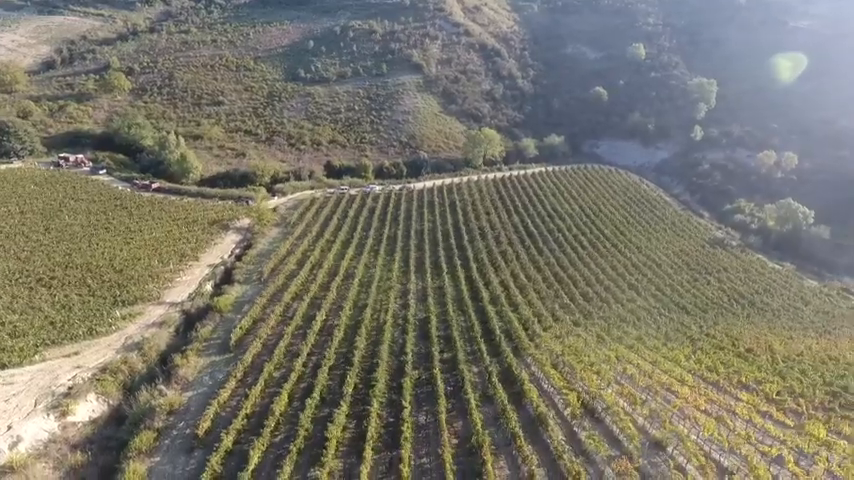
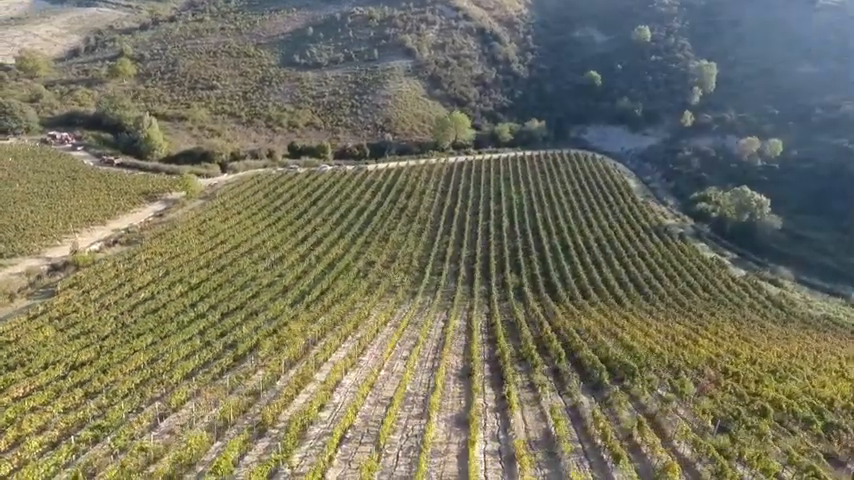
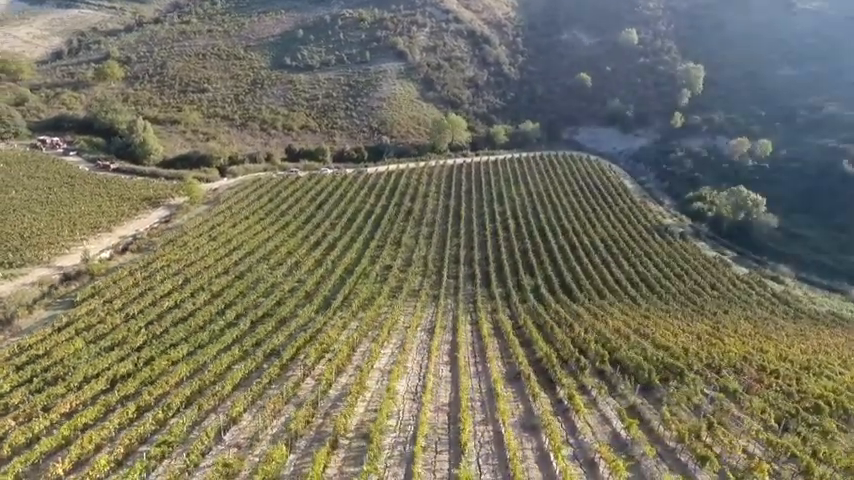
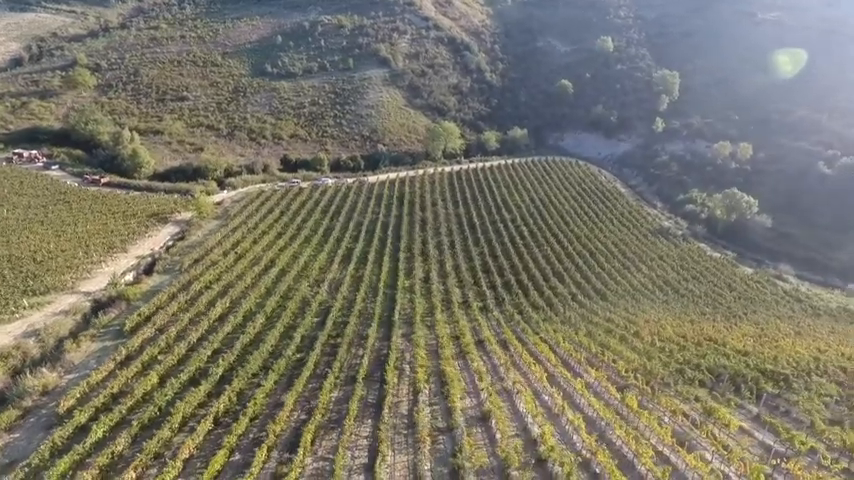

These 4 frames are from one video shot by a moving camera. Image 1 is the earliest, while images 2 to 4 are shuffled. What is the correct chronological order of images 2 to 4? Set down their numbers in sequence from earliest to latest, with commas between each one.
4, 3, 2
